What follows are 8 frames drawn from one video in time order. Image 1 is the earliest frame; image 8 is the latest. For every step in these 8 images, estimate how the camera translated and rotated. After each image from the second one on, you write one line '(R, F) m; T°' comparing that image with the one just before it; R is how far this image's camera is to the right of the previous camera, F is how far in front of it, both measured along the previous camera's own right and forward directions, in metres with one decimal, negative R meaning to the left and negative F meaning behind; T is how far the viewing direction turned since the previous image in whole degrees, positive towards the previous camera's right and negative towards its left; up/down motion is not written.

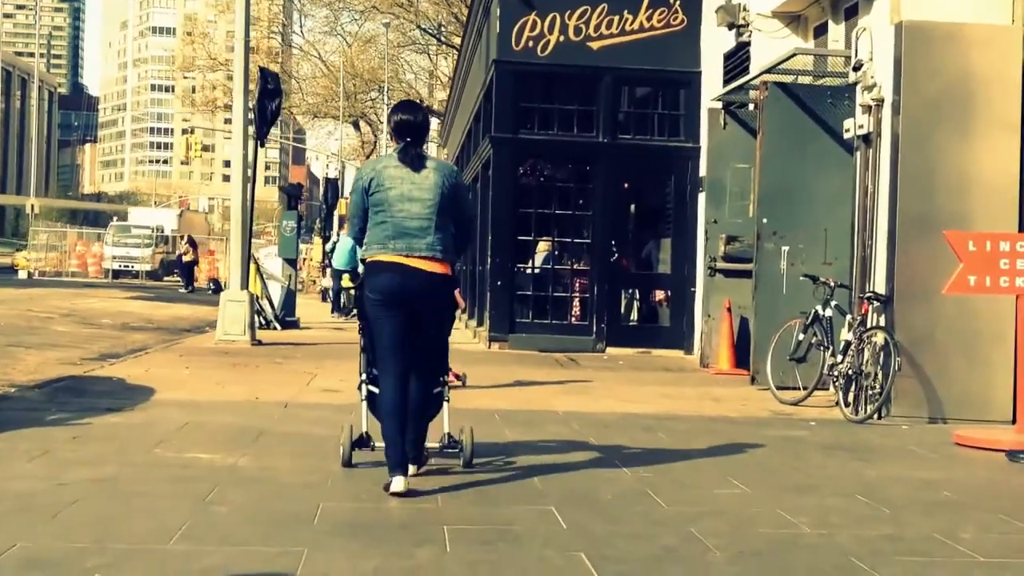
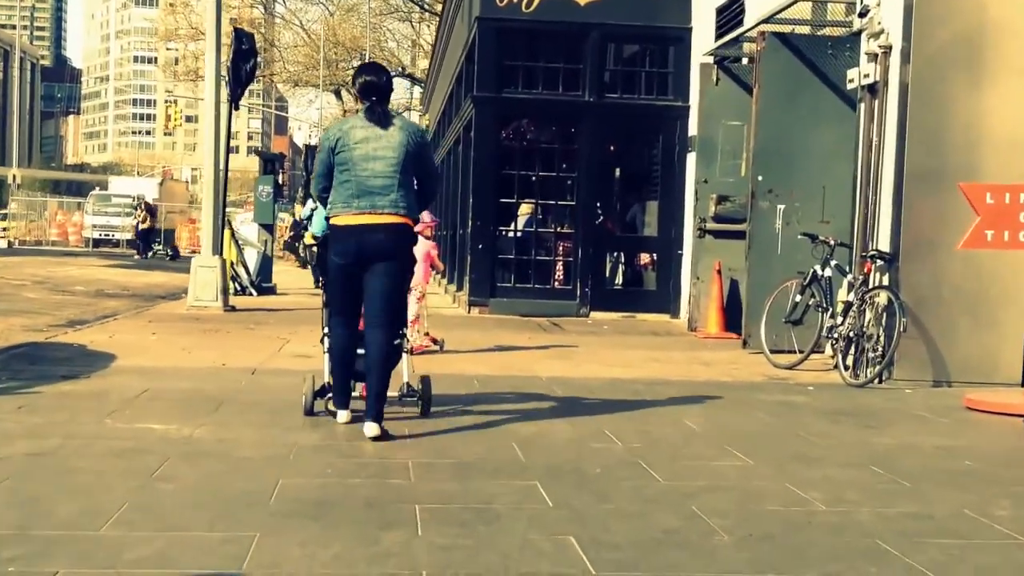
(0.0, +0.6) m; +1°
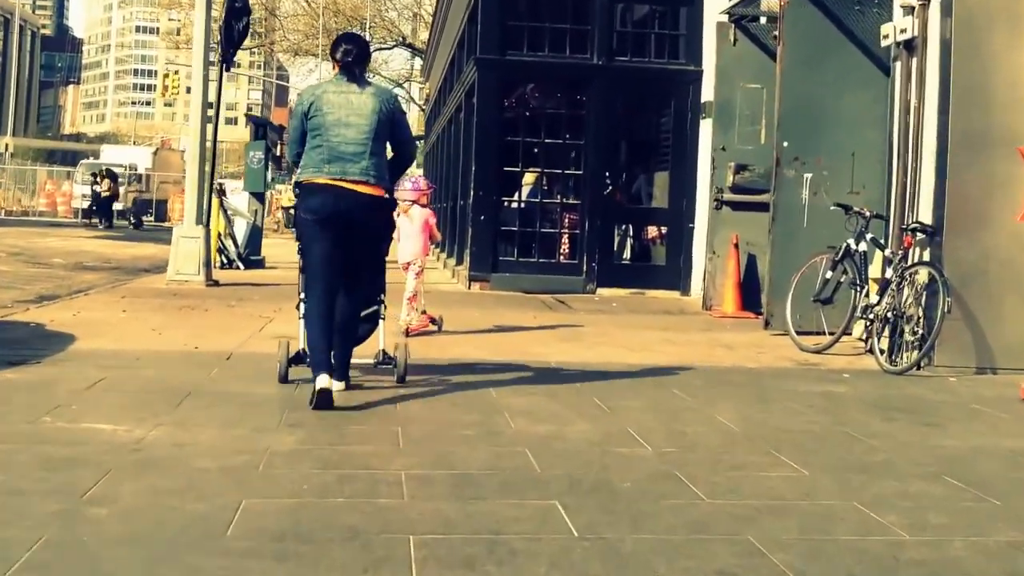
(-0.1, +0.9) m; 0°
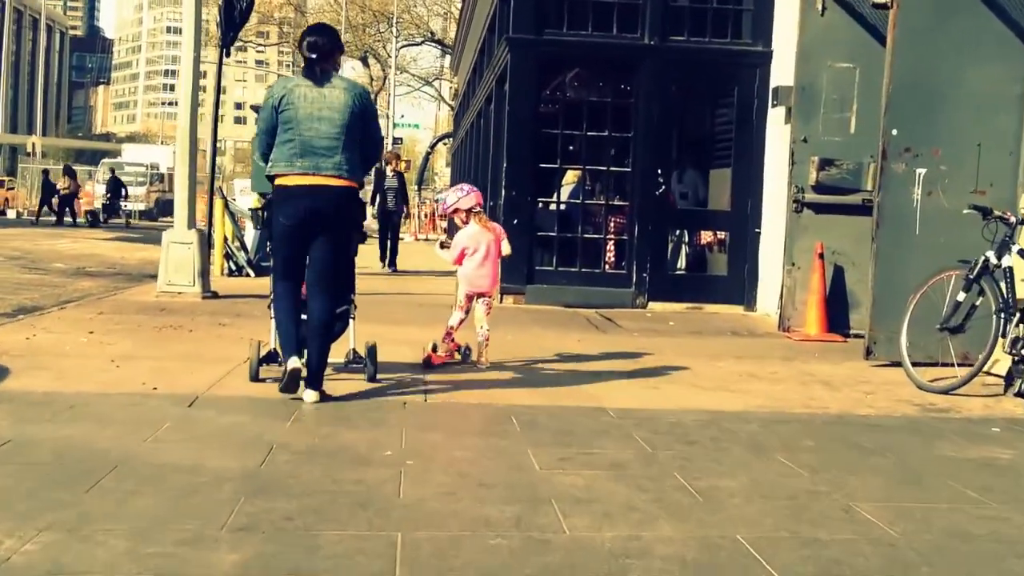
(-0.1, +1.8) m; -2°
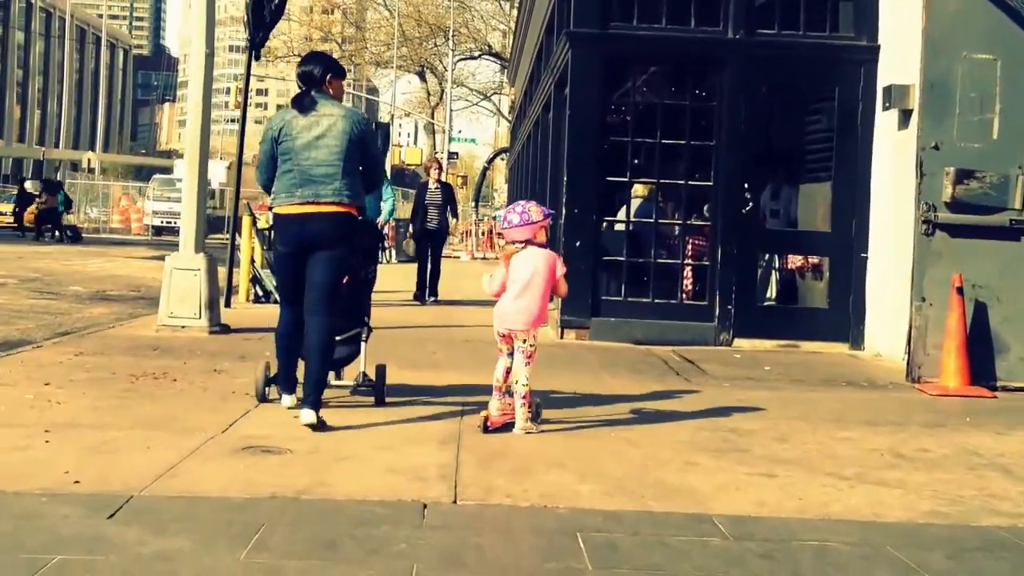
(0.0, +1.9) m; -3°
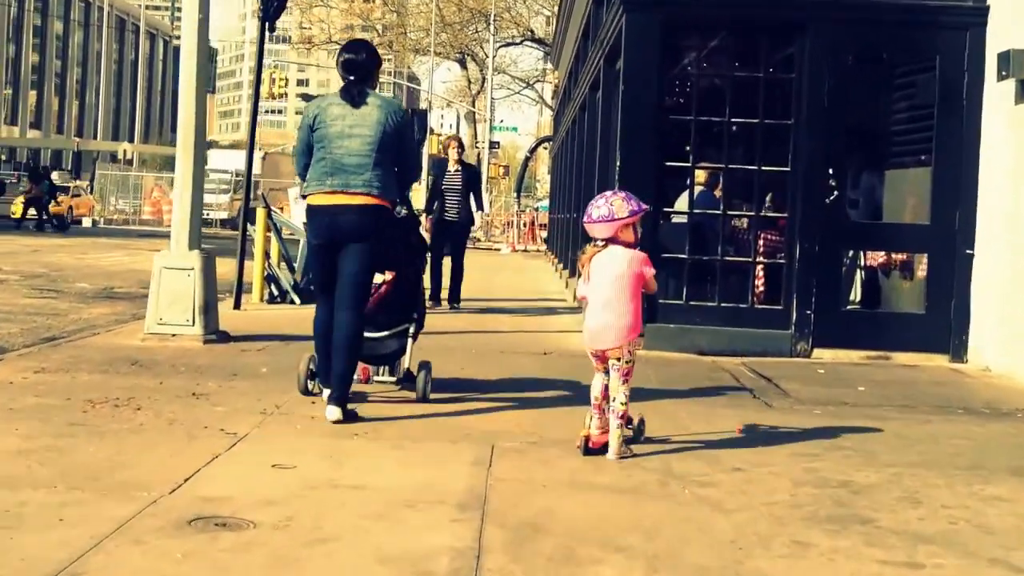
(0.0, +1.5) m; -2°
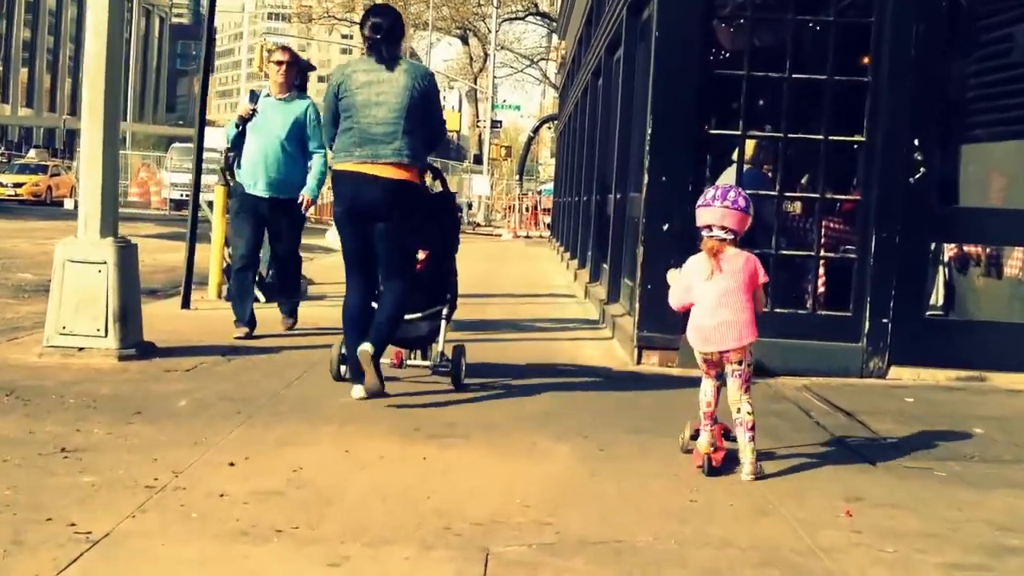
(0.0, +1.9) m; 0°
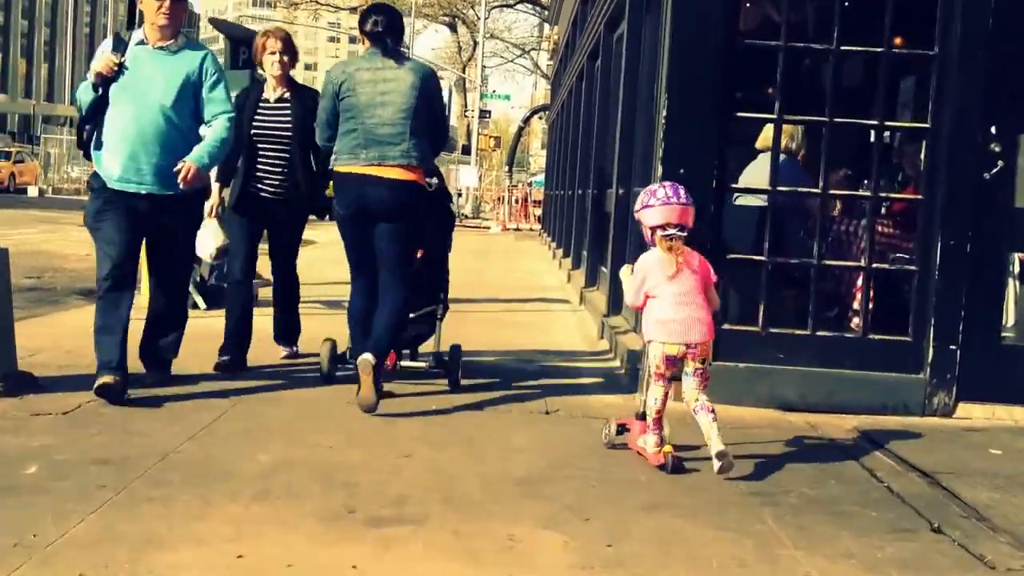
(0.0, +1.5) m; +1°
